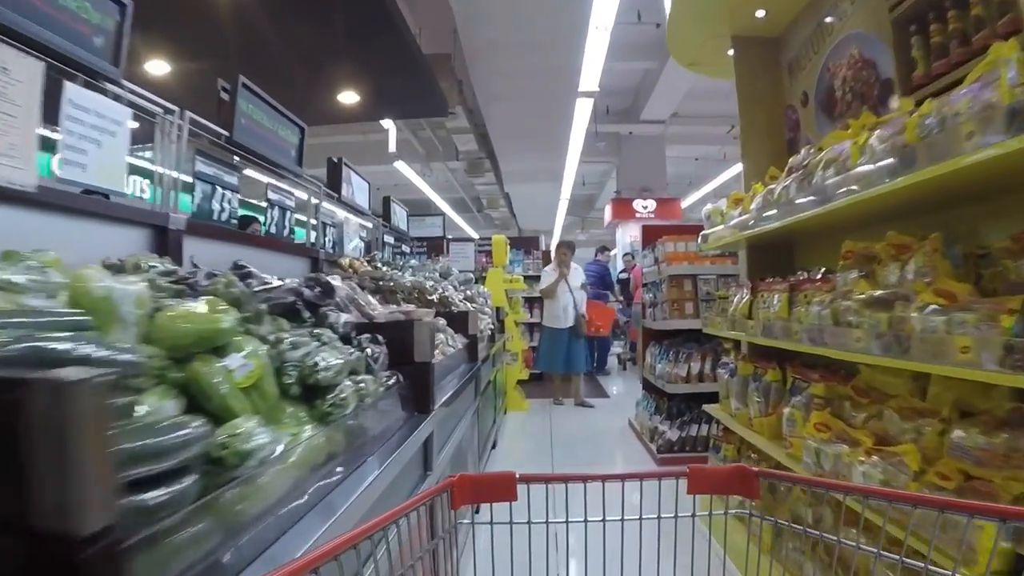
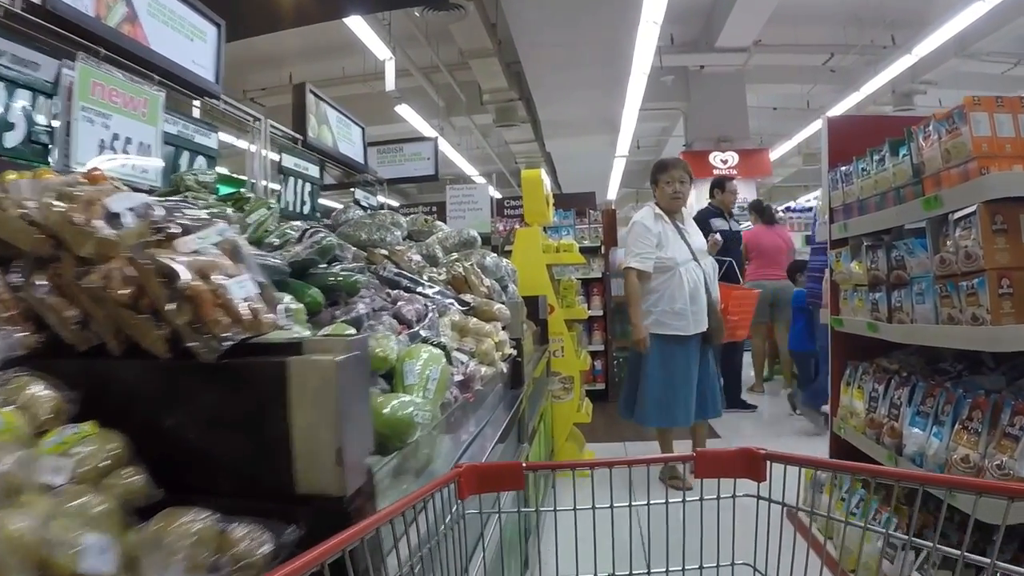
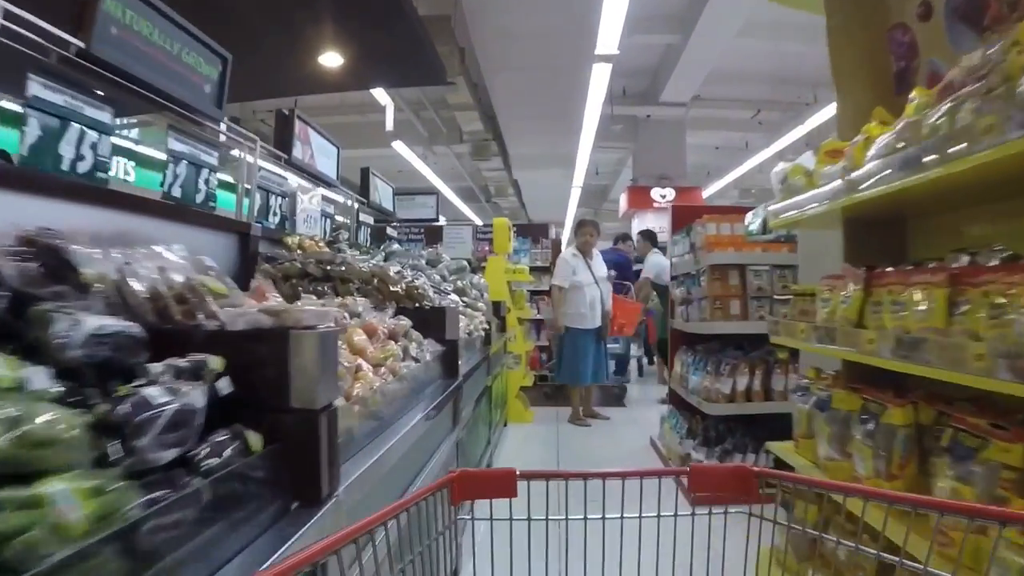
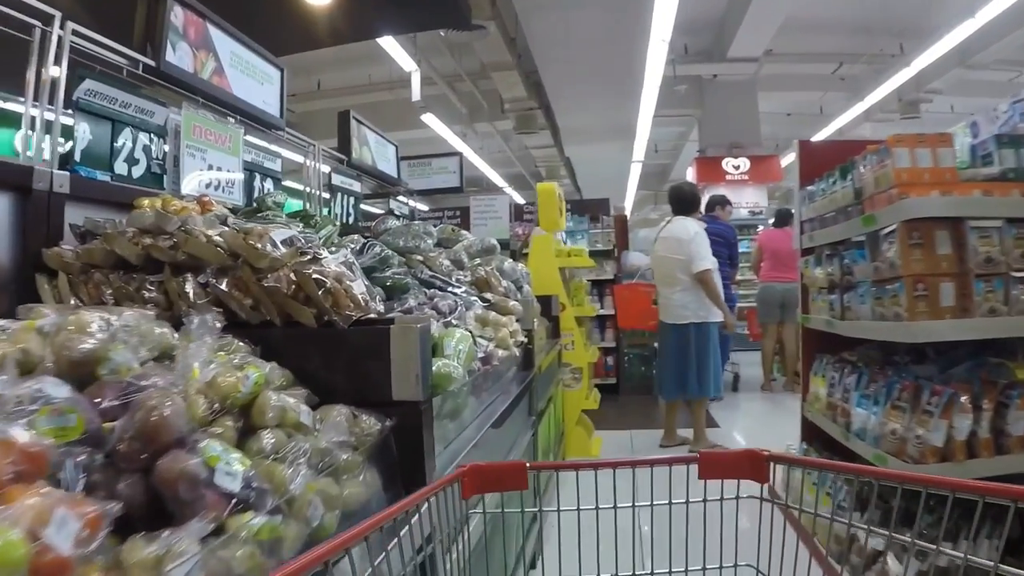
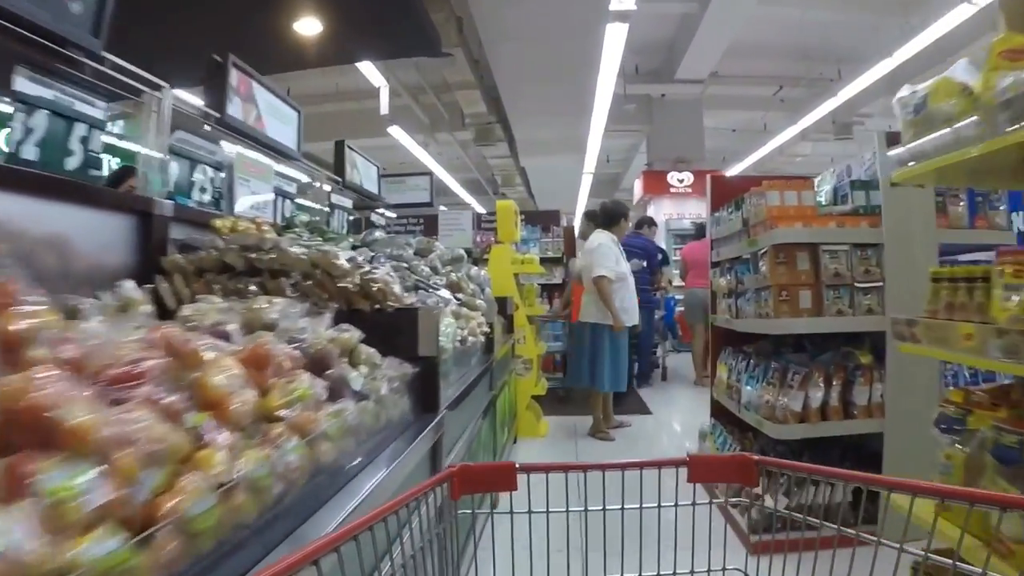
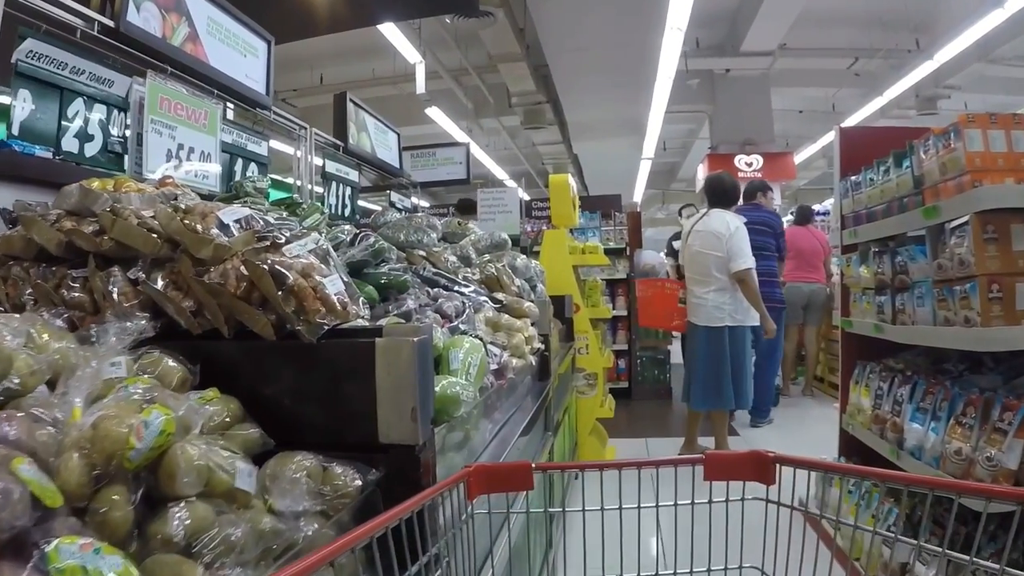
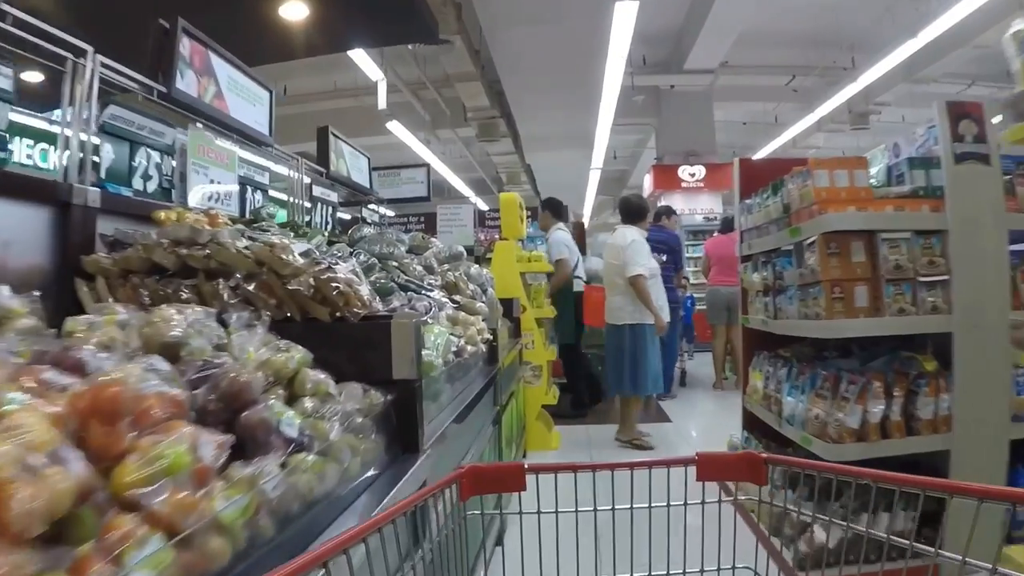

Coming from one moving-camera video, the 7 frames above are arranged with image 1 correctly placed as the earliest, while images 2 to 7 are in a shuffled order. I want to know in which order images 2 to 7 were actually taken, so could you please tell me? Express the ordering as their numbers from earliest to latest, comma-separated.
3, 5, 7, 4, 6, 2
